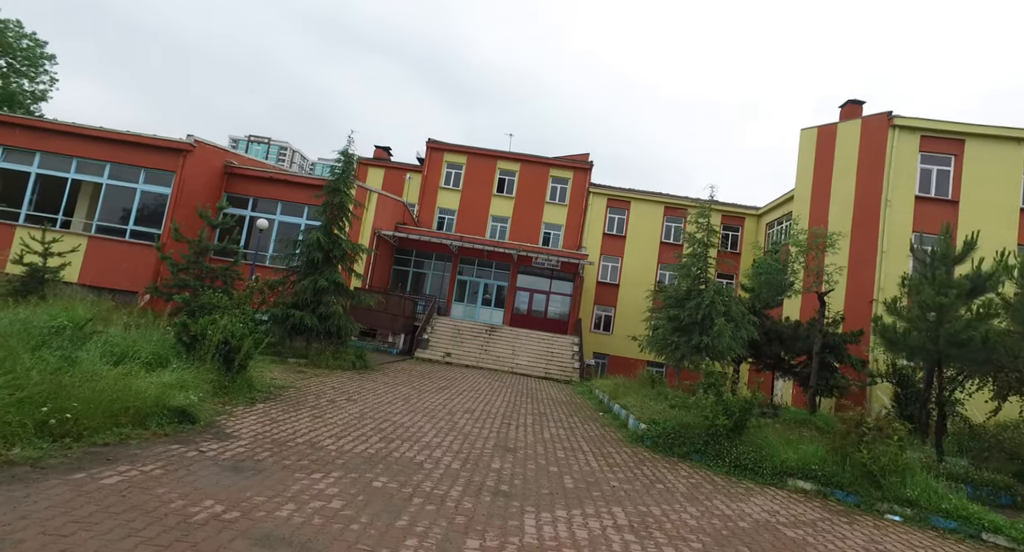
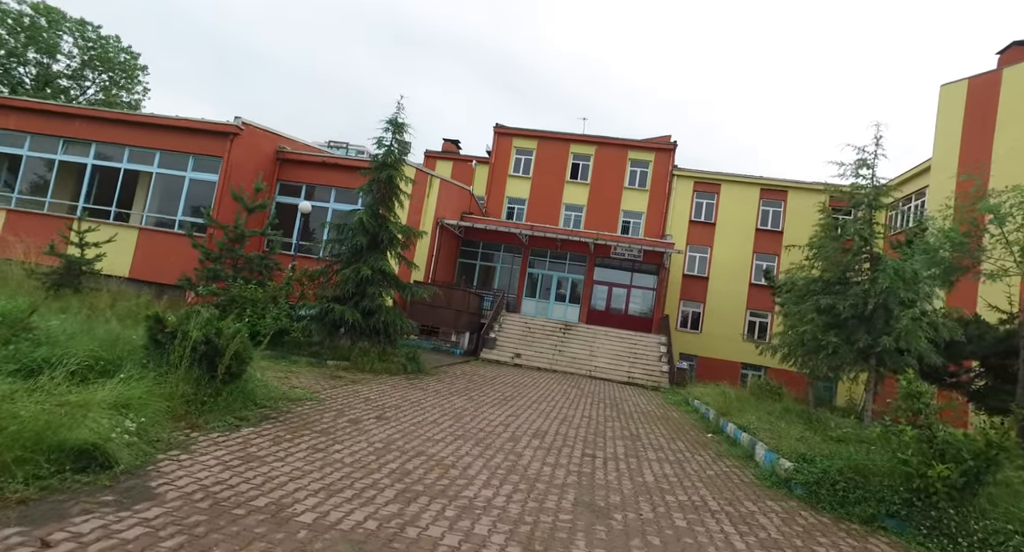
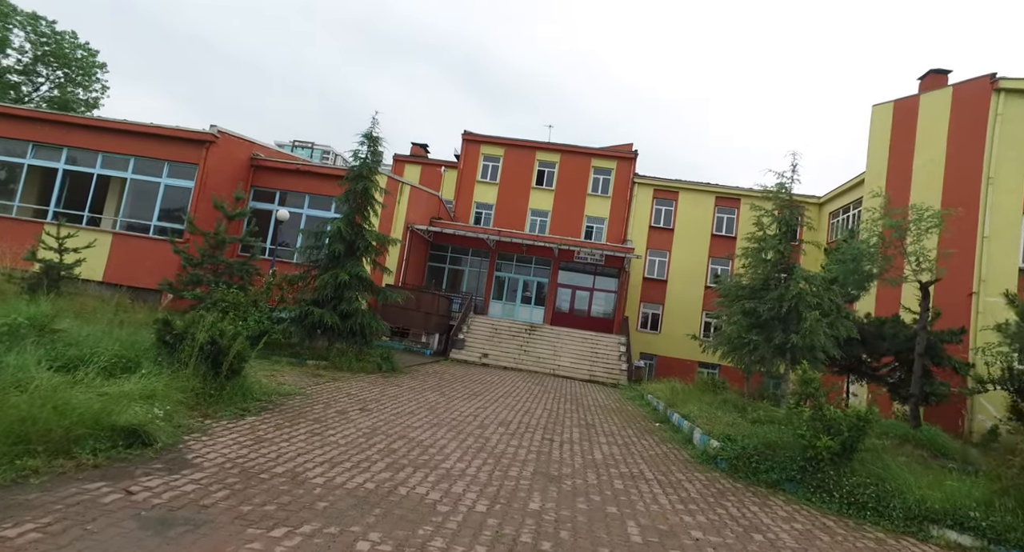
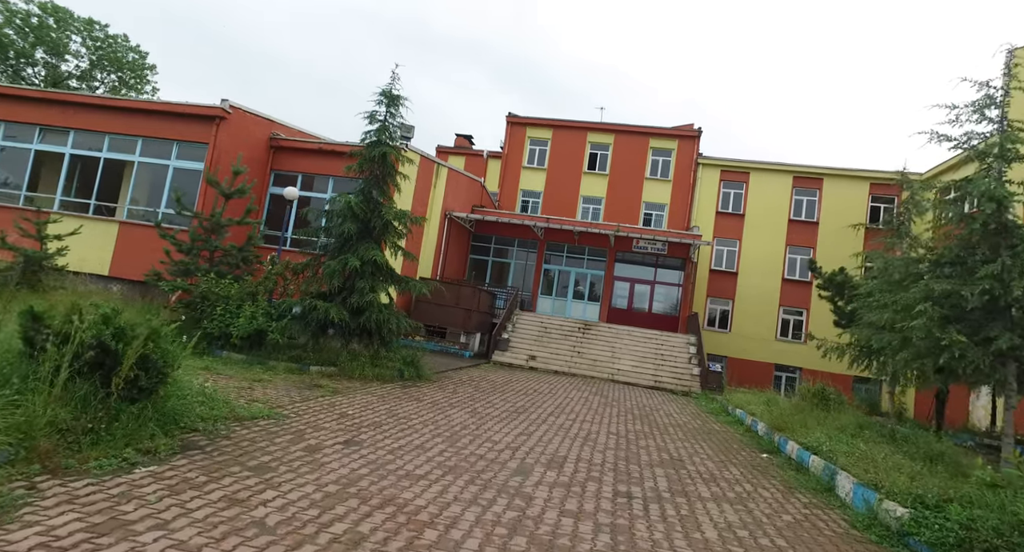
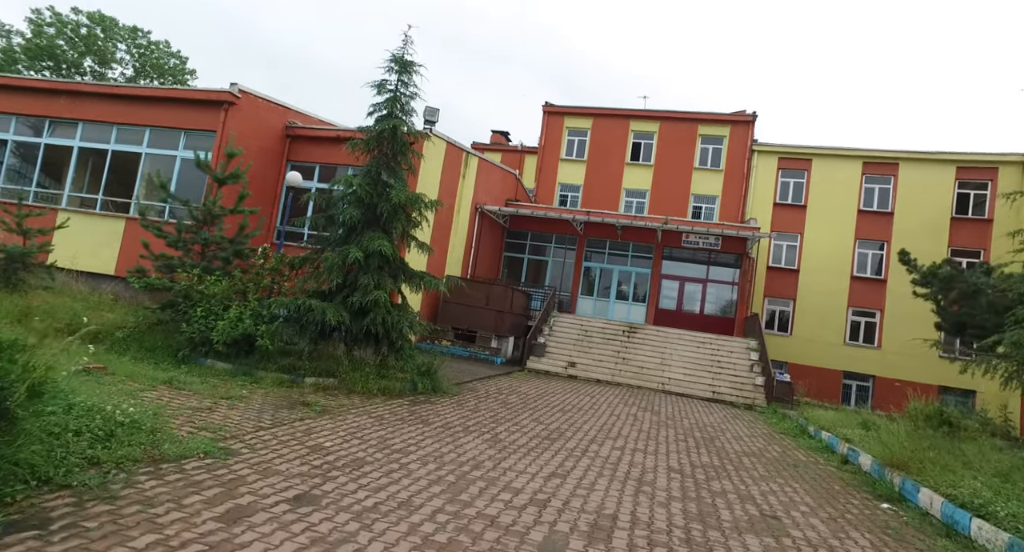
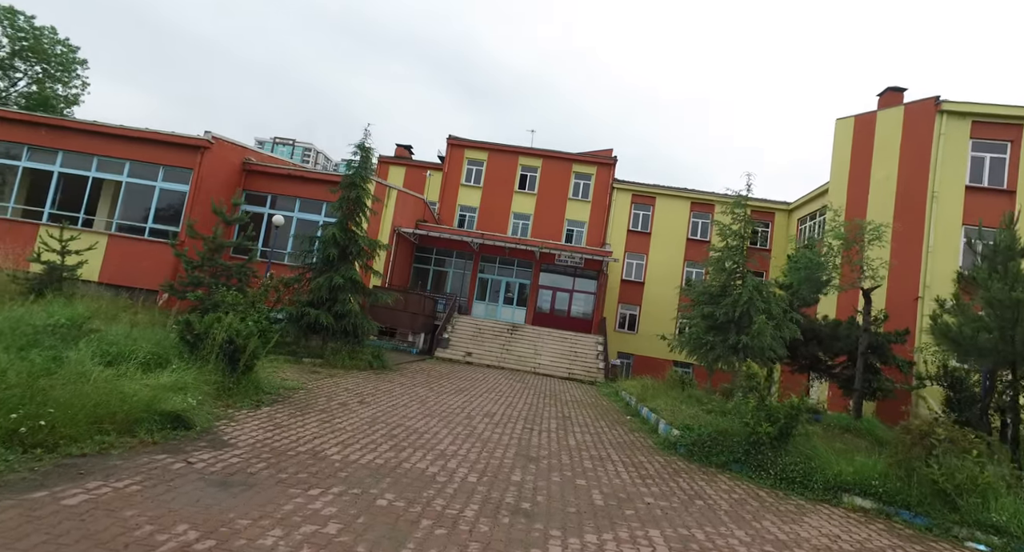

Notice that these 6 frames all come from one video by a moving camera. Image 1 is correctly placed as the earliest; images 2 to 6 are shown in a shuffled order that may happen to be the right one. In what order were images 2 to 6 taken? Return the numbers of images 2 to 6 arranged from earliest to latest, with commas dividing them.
6, 3, 2, 4, 5
